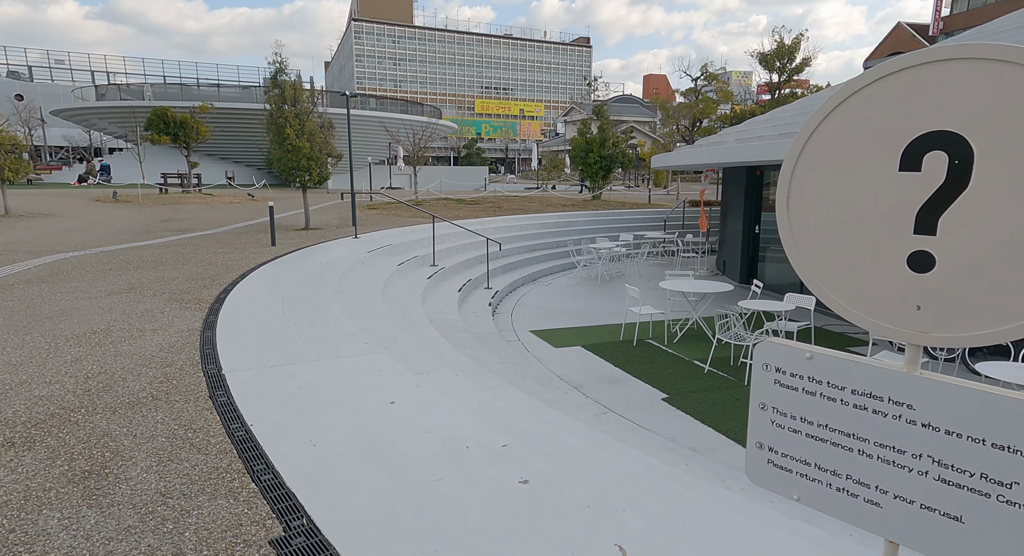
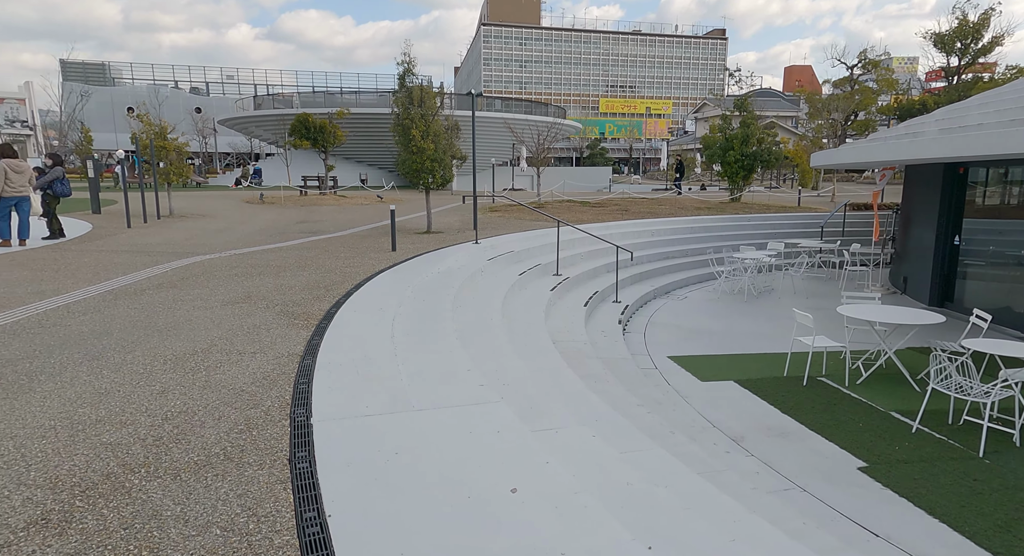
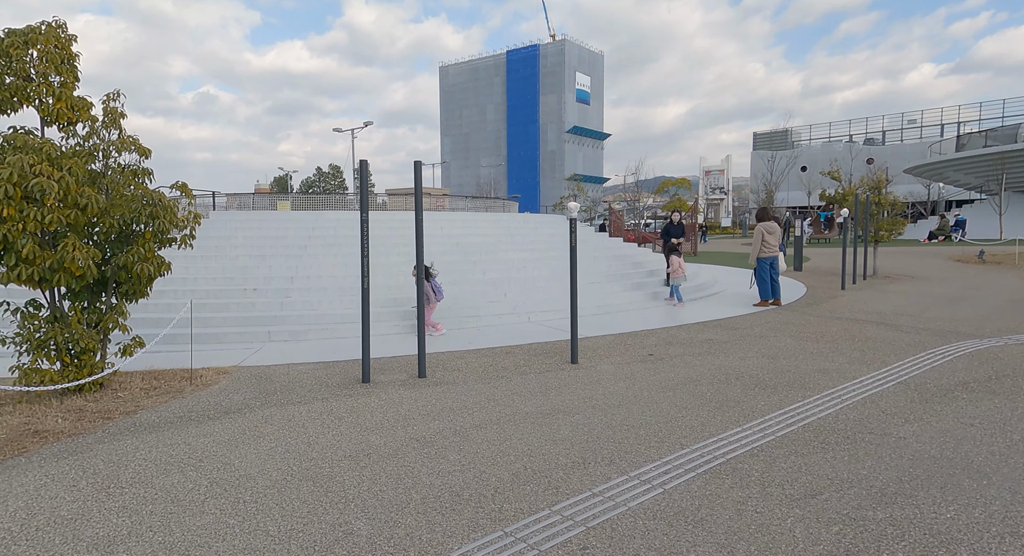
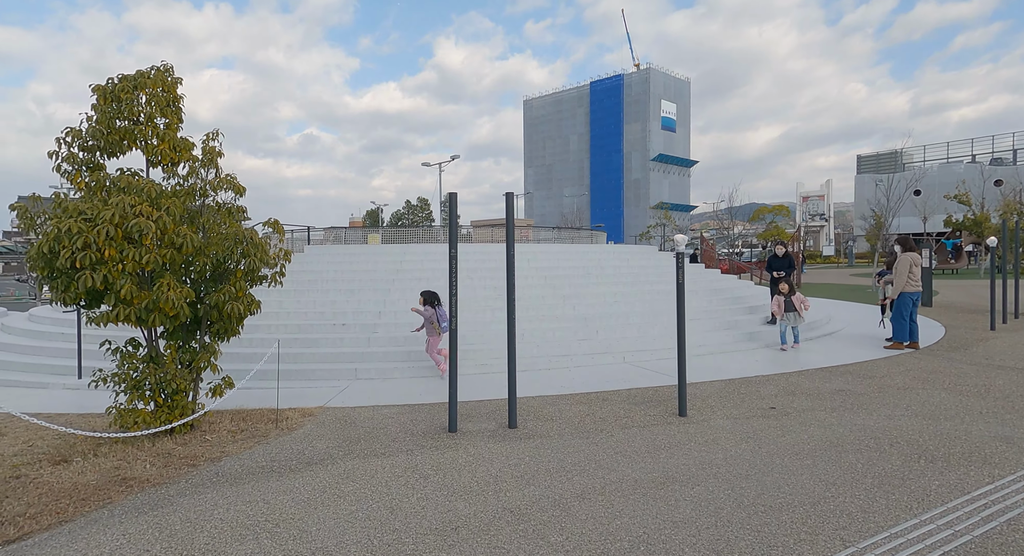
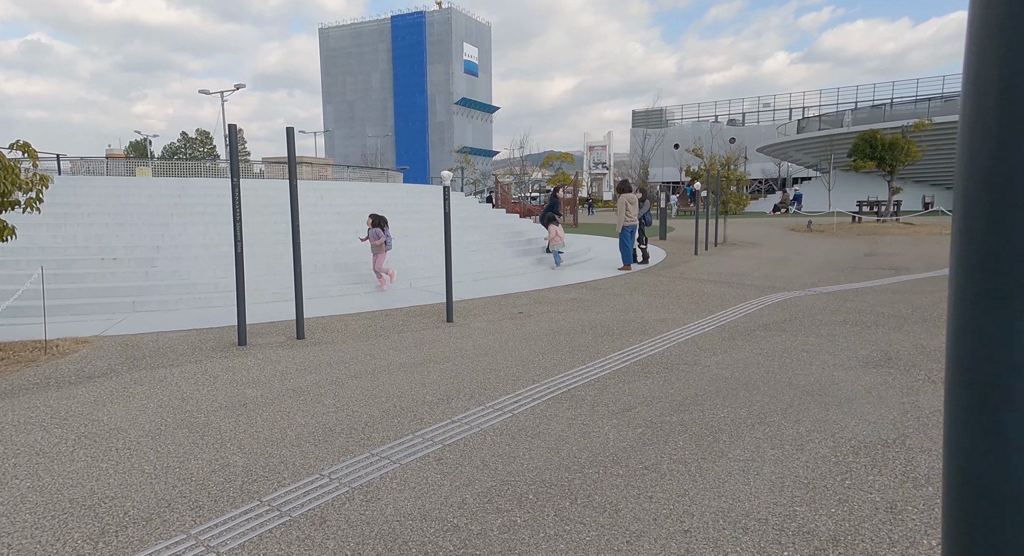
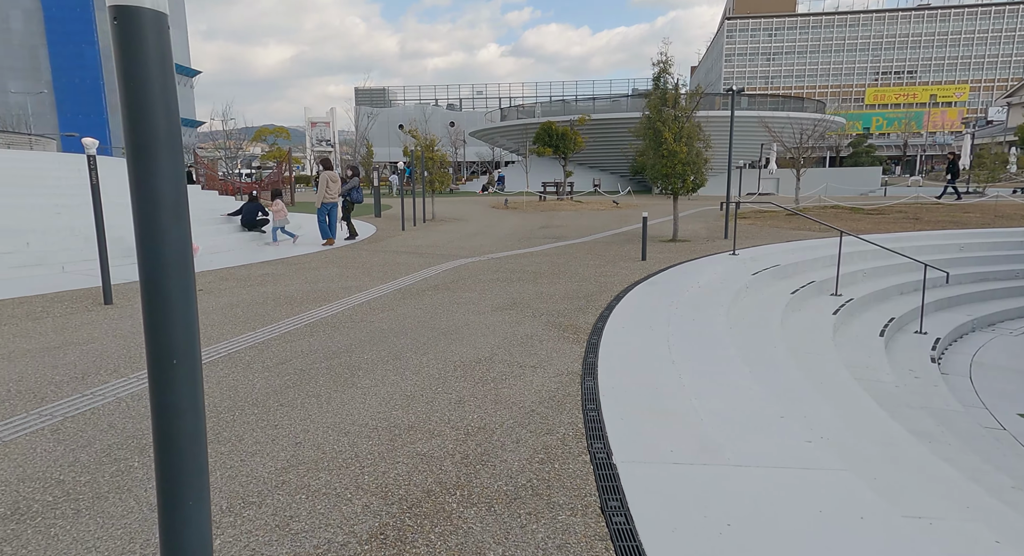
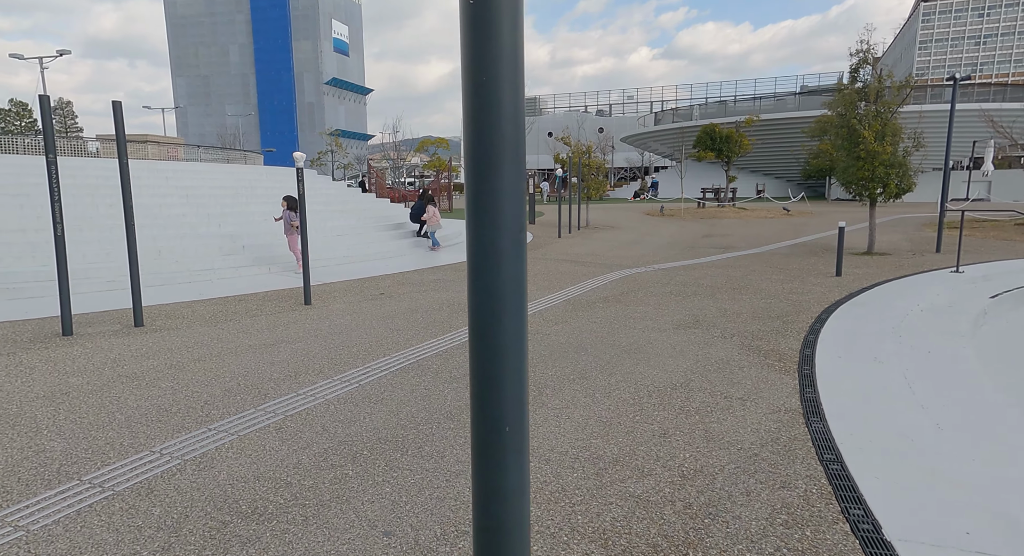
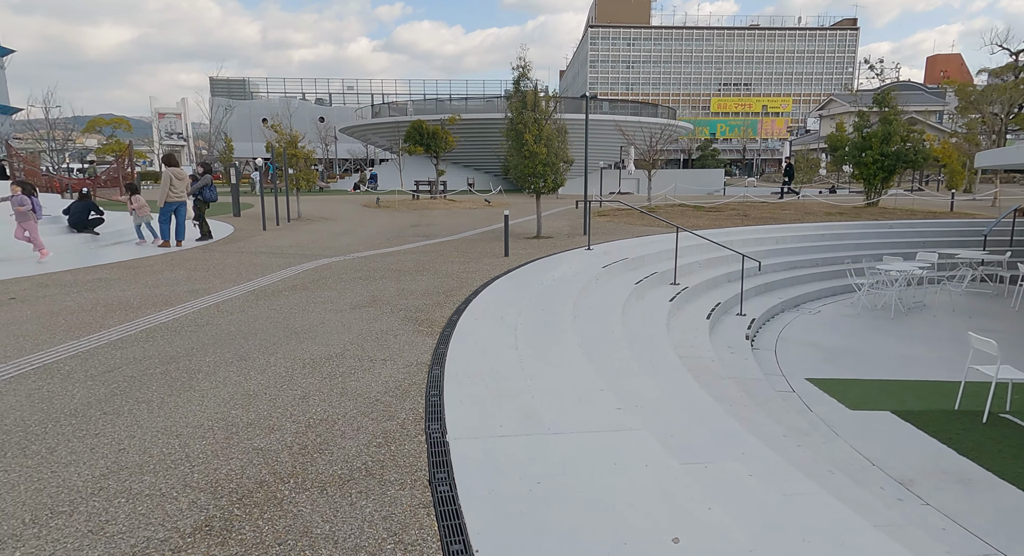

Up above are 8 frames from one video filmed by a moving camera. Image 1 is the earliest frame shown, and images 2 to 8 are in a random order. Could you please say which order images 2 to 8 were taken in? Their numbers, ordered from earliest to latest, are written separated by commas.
2, 8, 6, 7, 5, 3, 4
